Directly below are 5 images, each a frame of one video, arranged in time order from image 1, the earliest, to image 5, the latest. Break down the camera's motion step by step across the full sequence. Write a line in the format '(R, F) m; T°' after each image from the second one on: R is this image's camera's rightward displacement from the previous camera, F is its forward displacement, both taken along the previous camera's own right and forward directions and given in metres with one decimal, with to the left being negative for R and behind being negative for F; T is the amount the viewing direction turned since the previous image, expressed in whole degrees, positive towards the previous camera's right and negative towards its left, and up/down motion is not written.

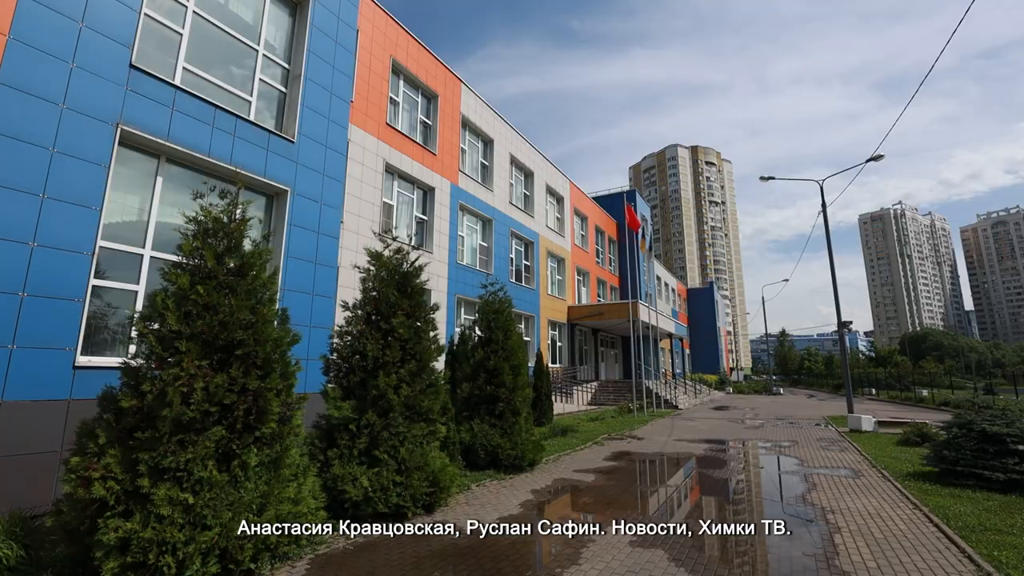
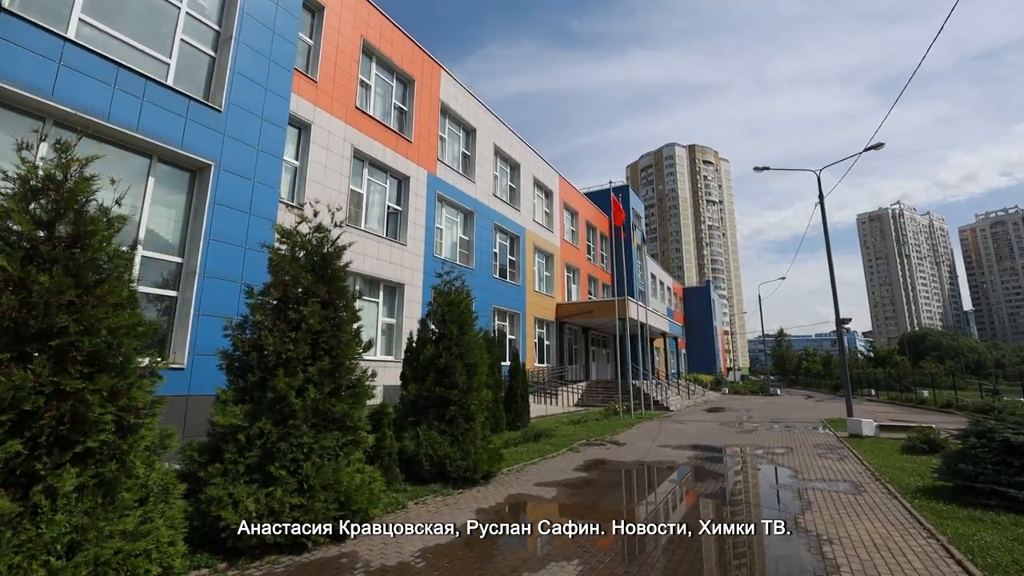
(+0.7, +1.0) m; 0°
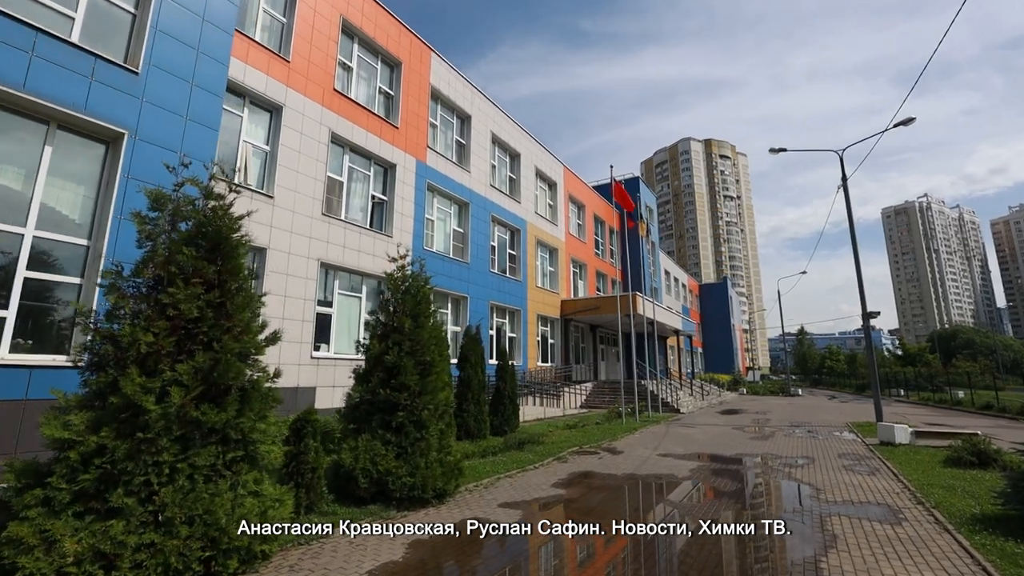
(+0.7, +1.2) m; -2°
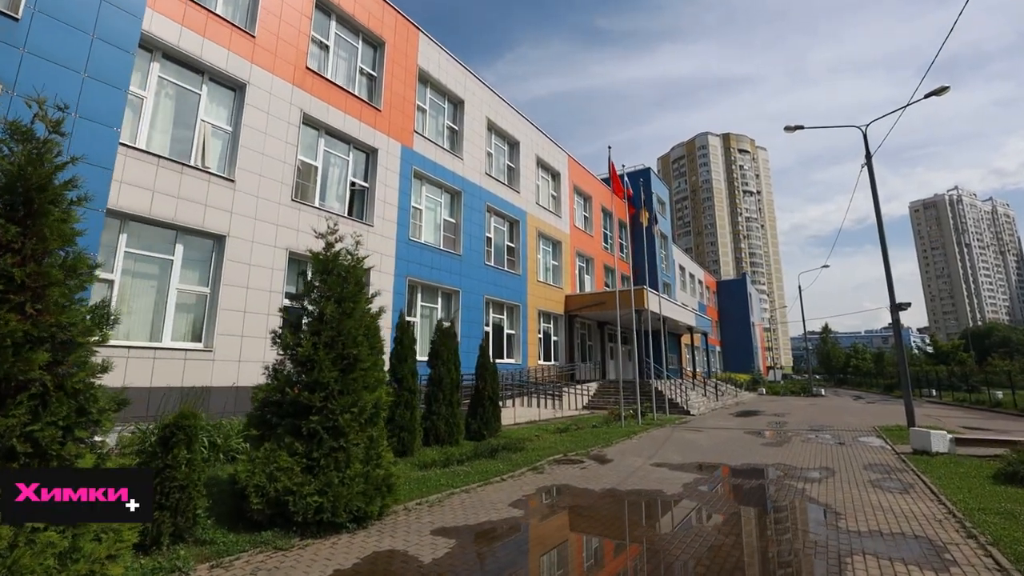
(+0.8, +1.2) m; -2°
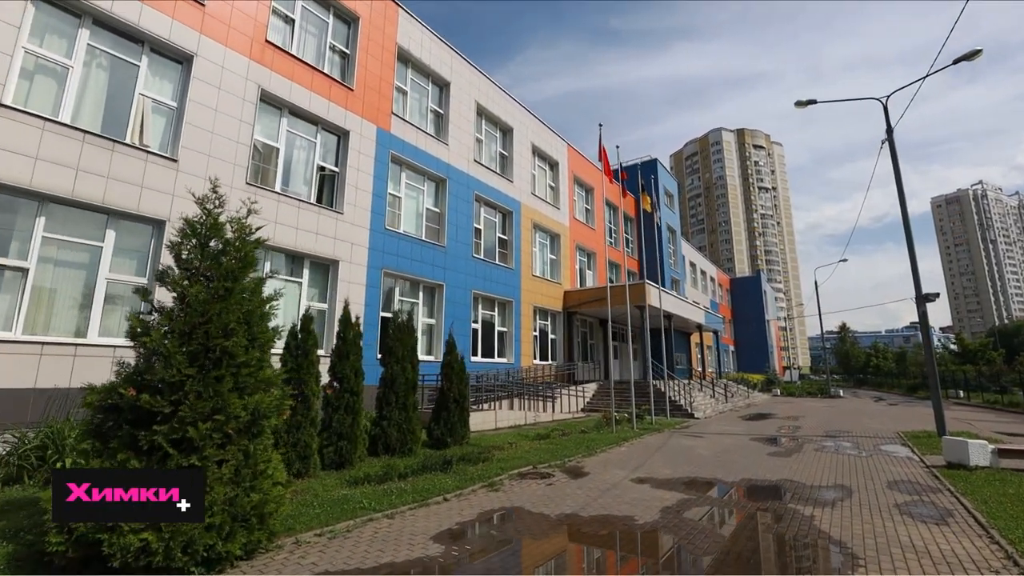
(+0.8, +1.2) m; -2°
